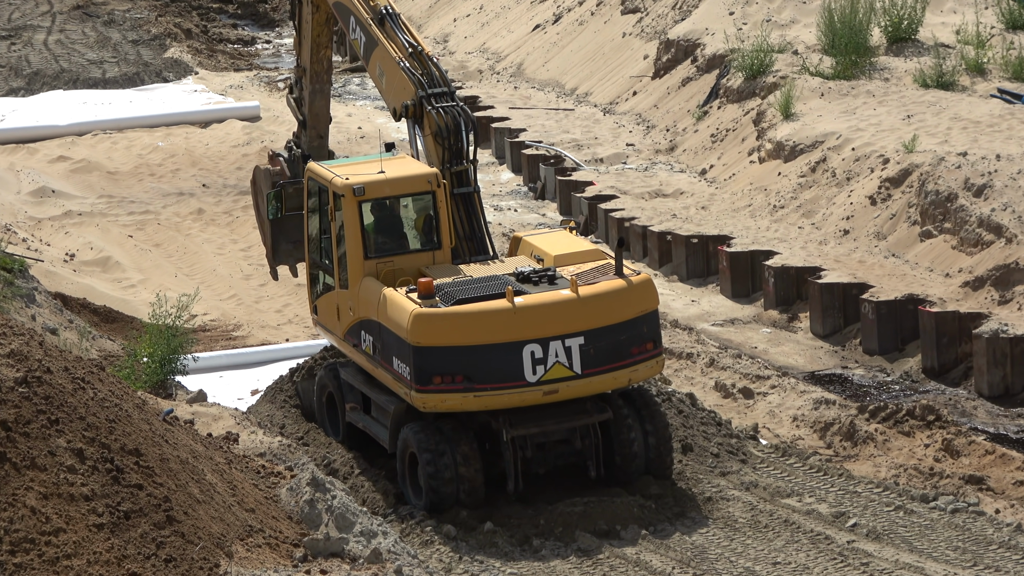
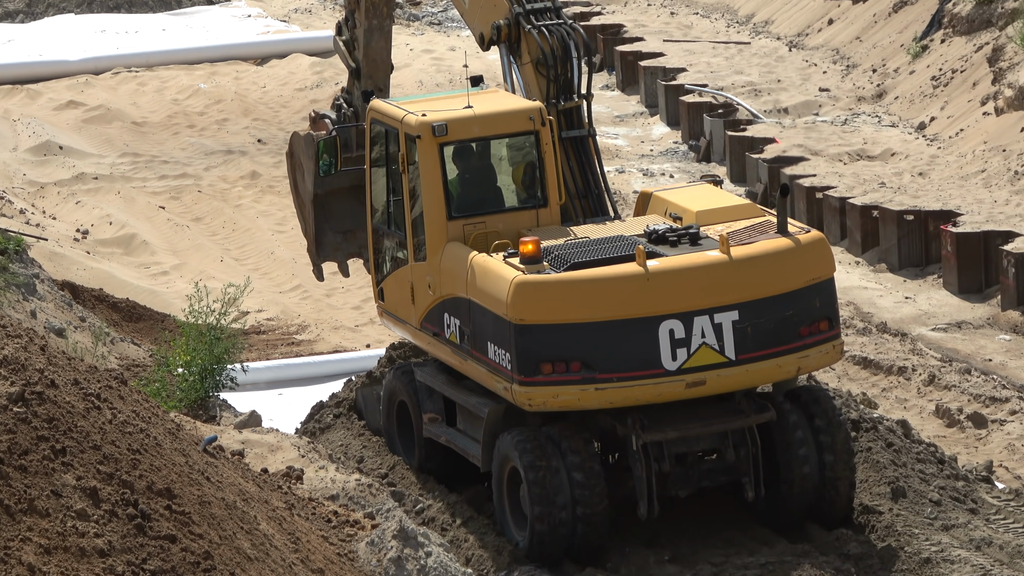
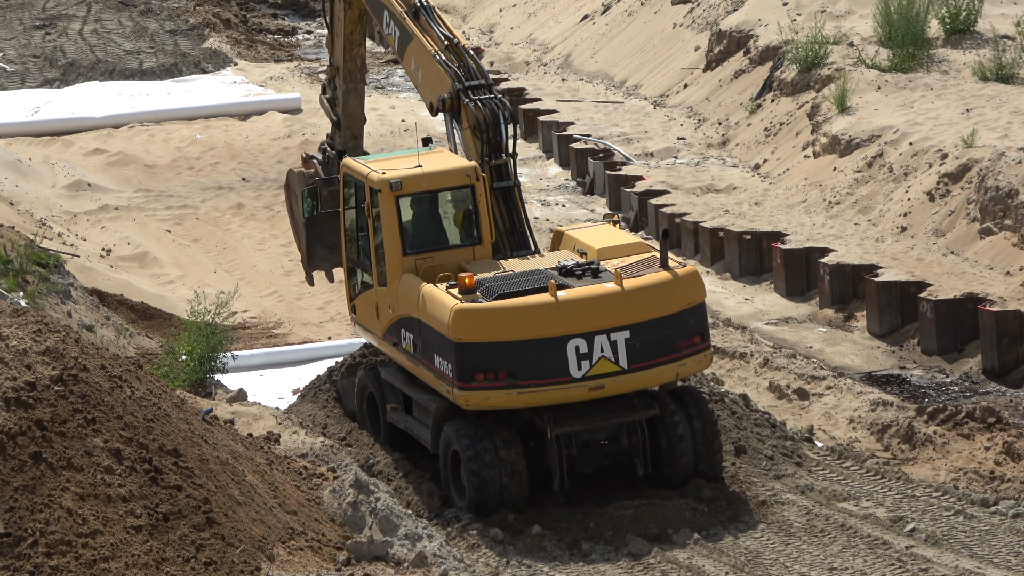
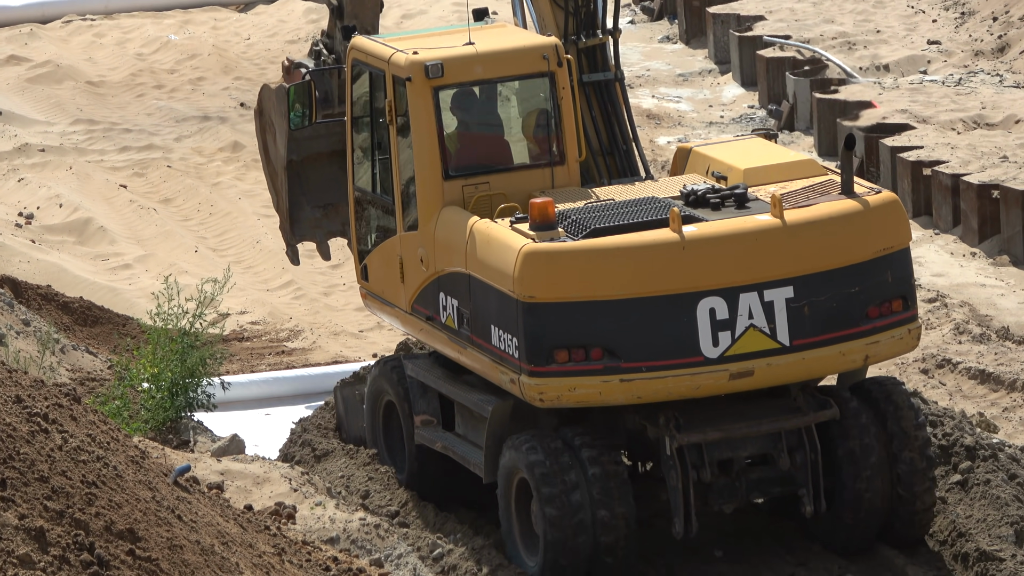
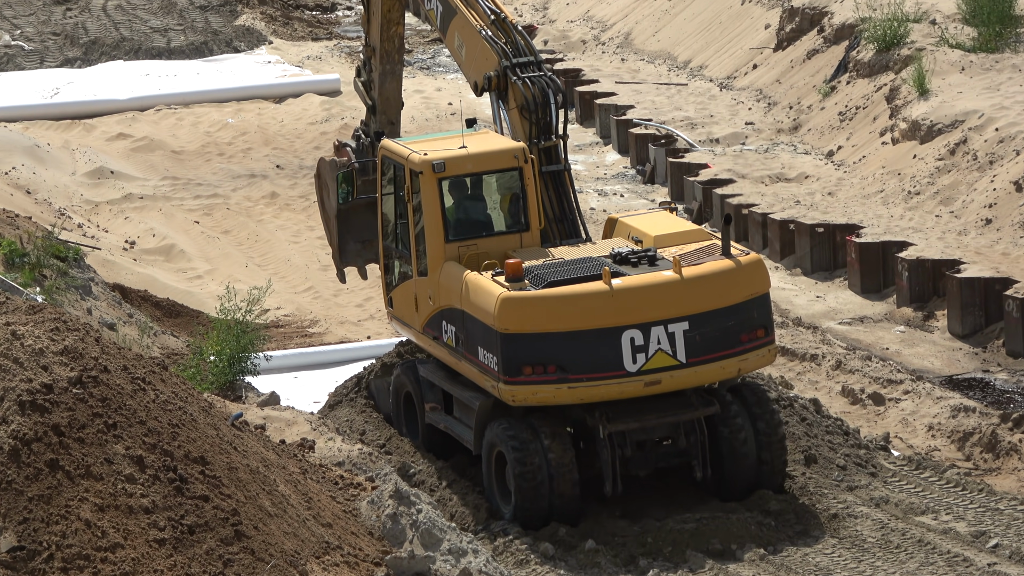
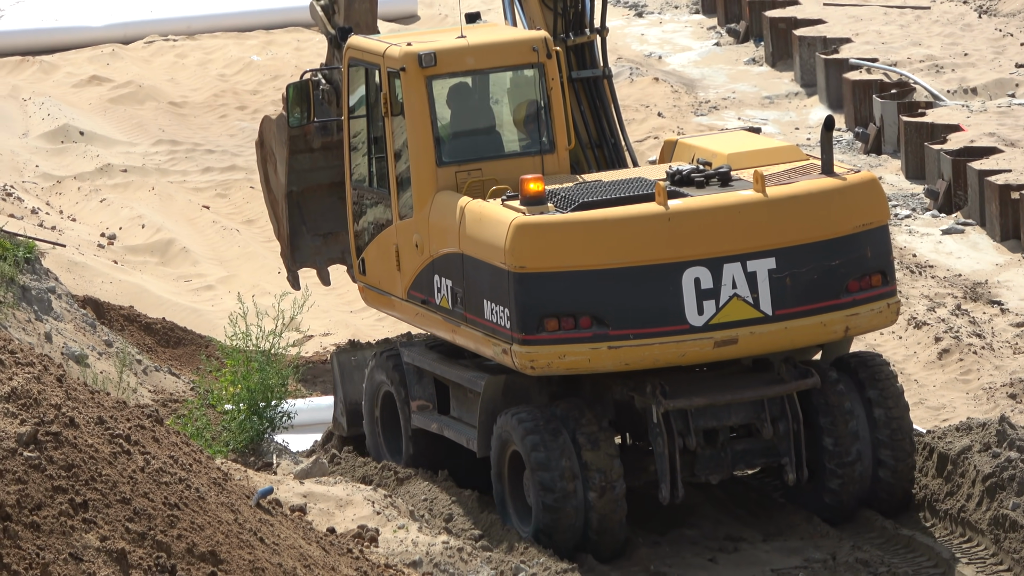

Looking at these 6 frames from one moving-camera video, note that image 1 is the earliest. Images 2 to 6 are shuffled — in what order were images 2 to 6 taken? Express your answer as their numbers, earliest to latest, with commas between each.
3, 5, 2, 4, 6
